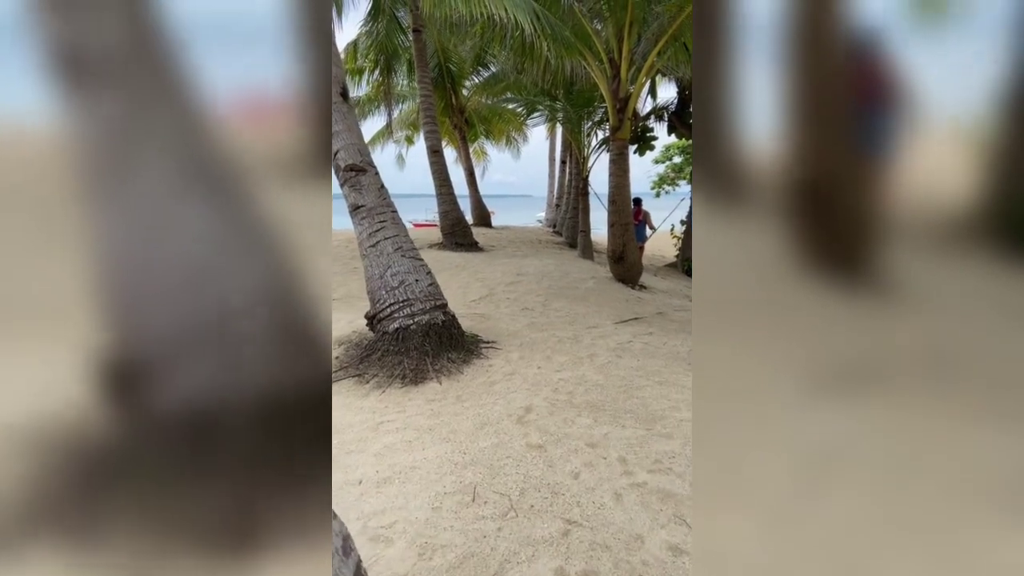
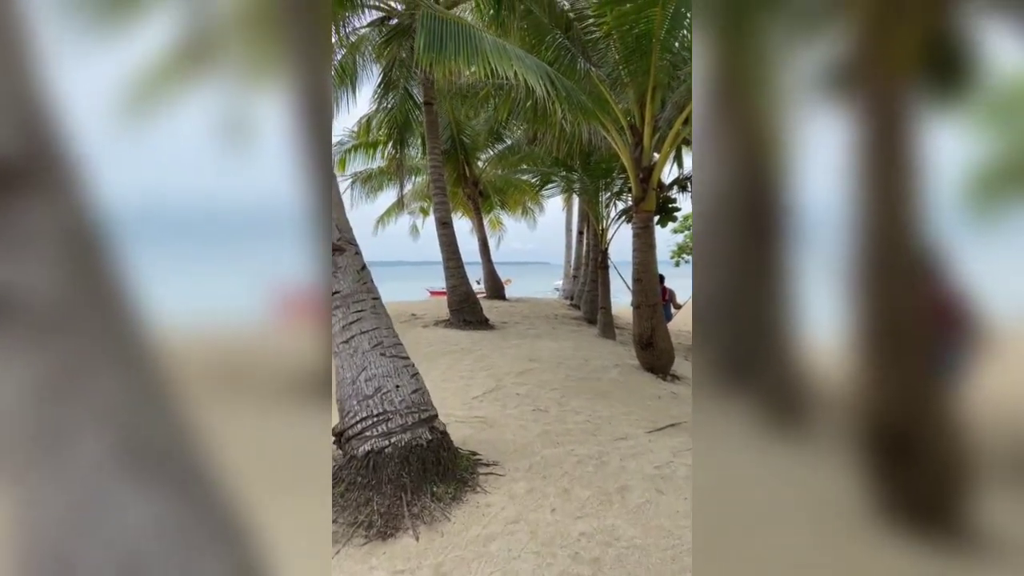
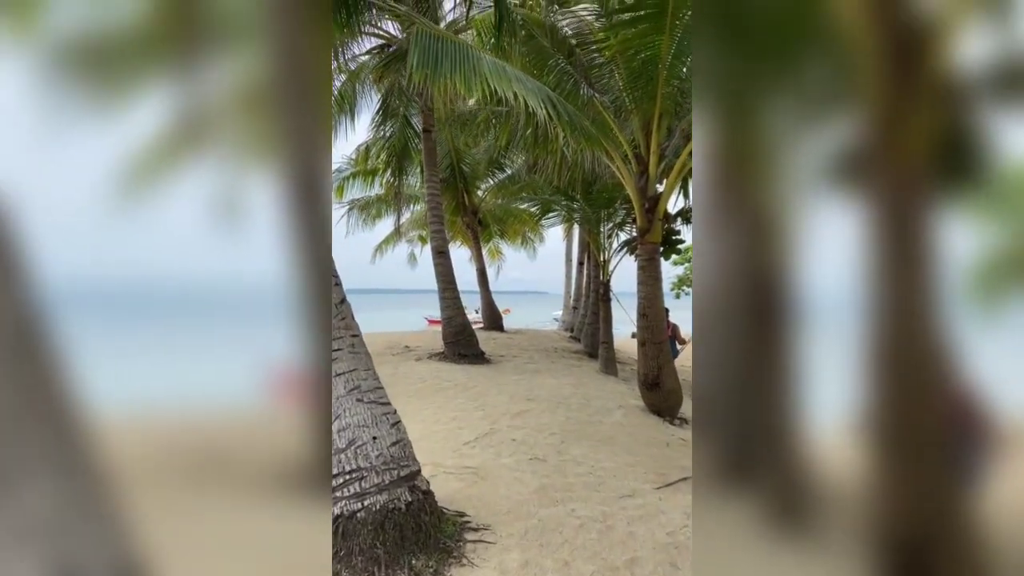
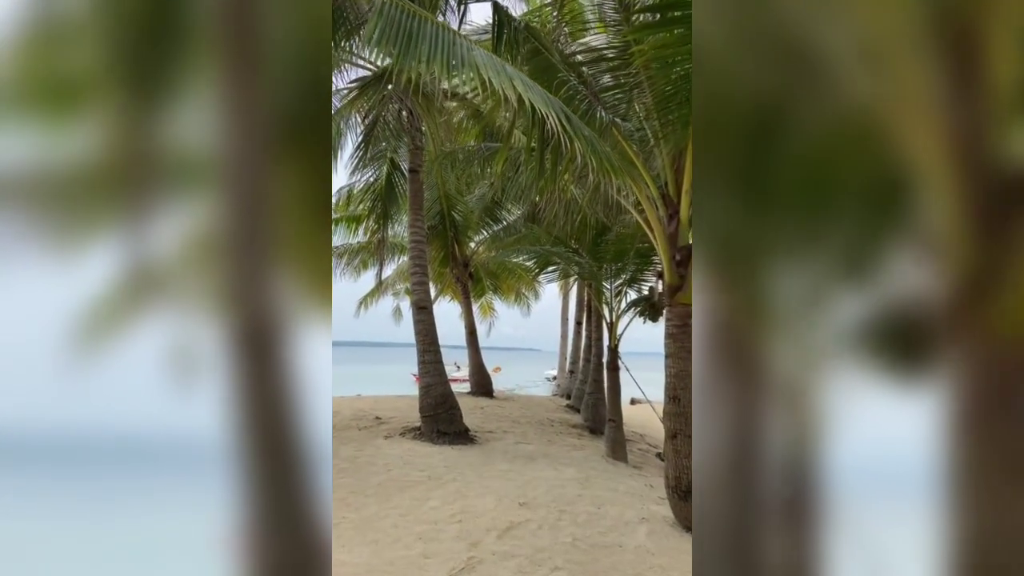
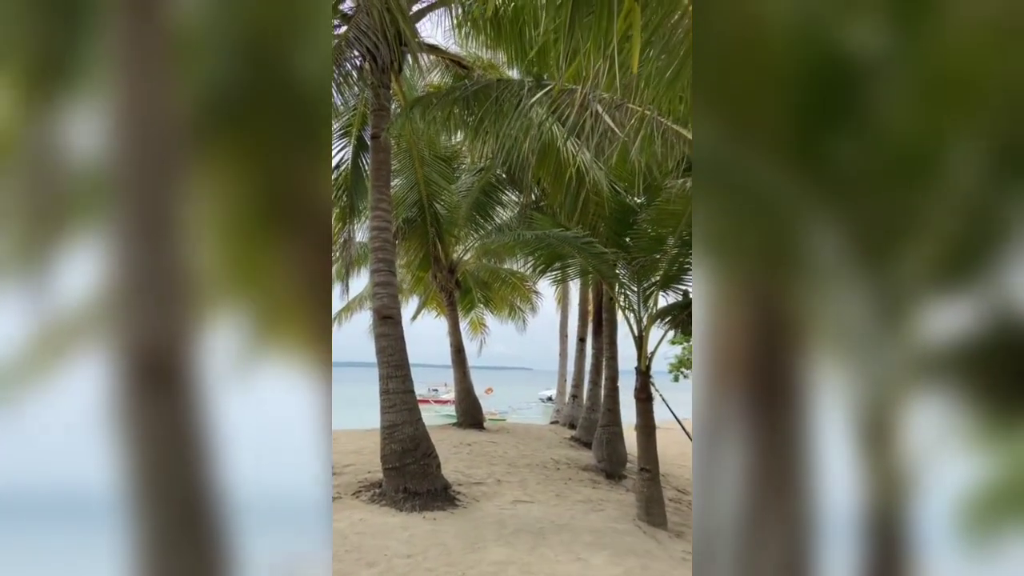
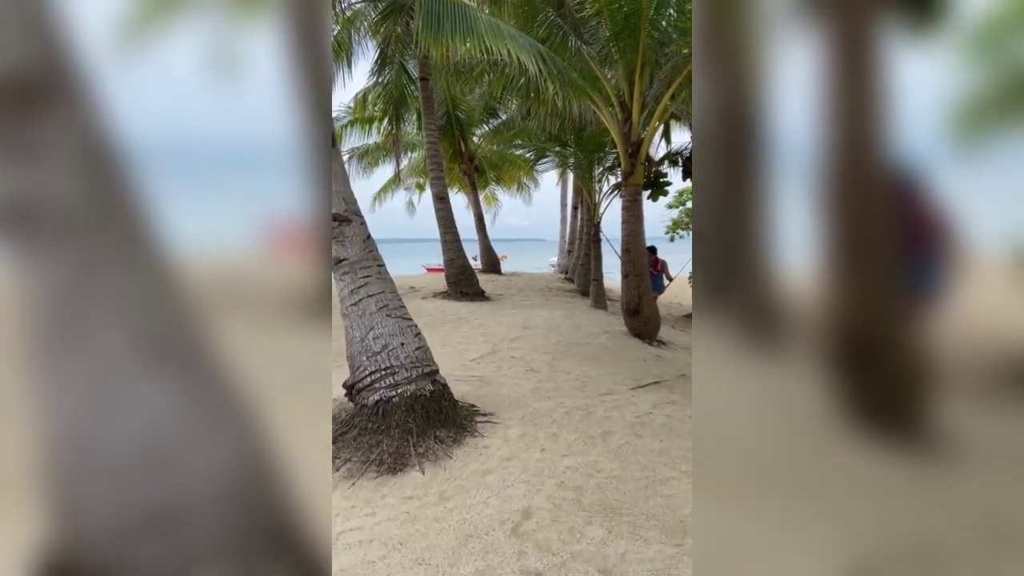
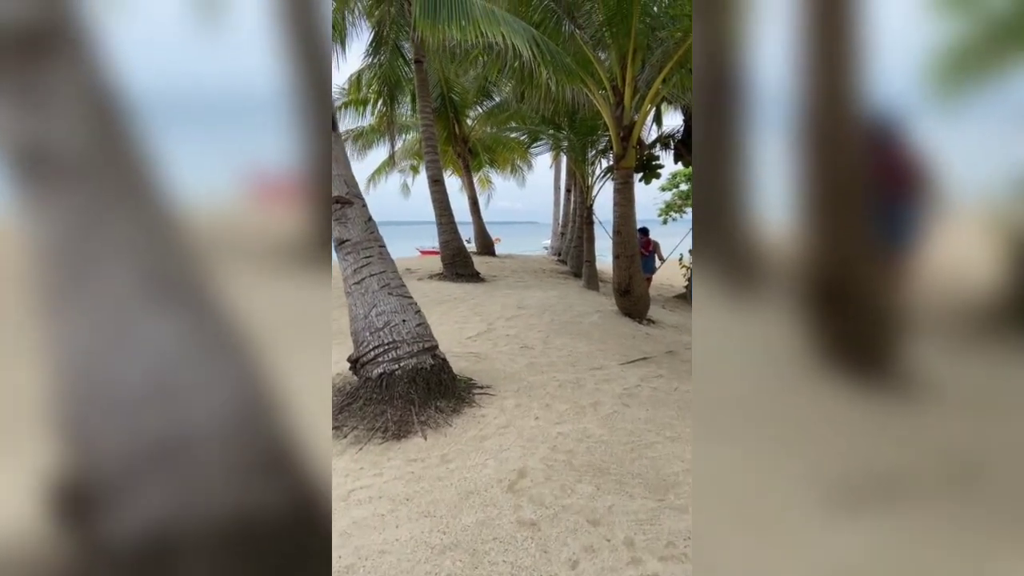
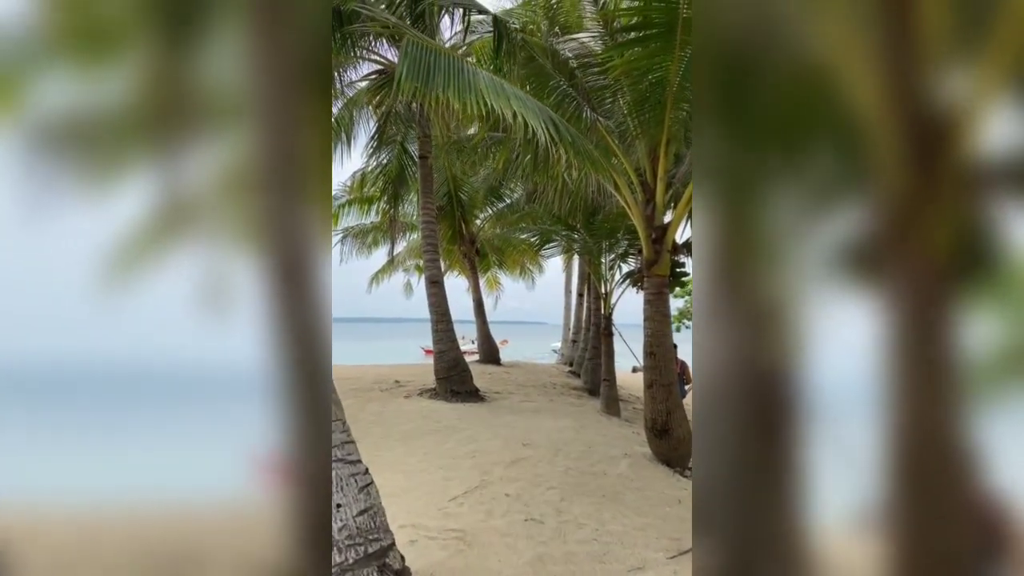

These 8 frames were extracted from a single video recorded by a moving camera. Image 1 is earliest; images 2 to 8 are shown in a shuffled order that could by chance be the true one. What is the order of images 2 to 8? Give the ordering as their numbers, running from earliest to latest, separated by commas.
7, 6, 2, 3, 8, 4, 5
